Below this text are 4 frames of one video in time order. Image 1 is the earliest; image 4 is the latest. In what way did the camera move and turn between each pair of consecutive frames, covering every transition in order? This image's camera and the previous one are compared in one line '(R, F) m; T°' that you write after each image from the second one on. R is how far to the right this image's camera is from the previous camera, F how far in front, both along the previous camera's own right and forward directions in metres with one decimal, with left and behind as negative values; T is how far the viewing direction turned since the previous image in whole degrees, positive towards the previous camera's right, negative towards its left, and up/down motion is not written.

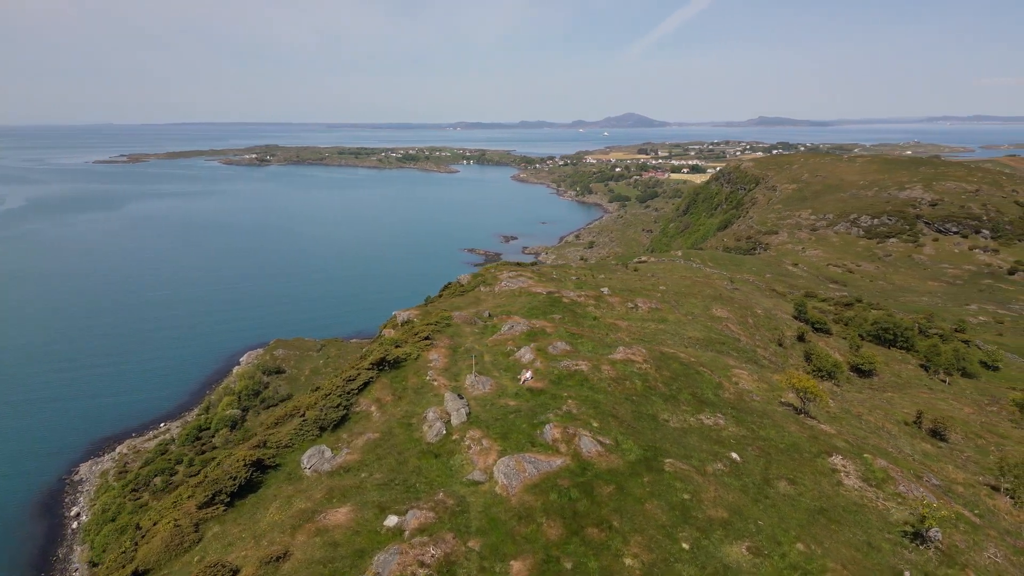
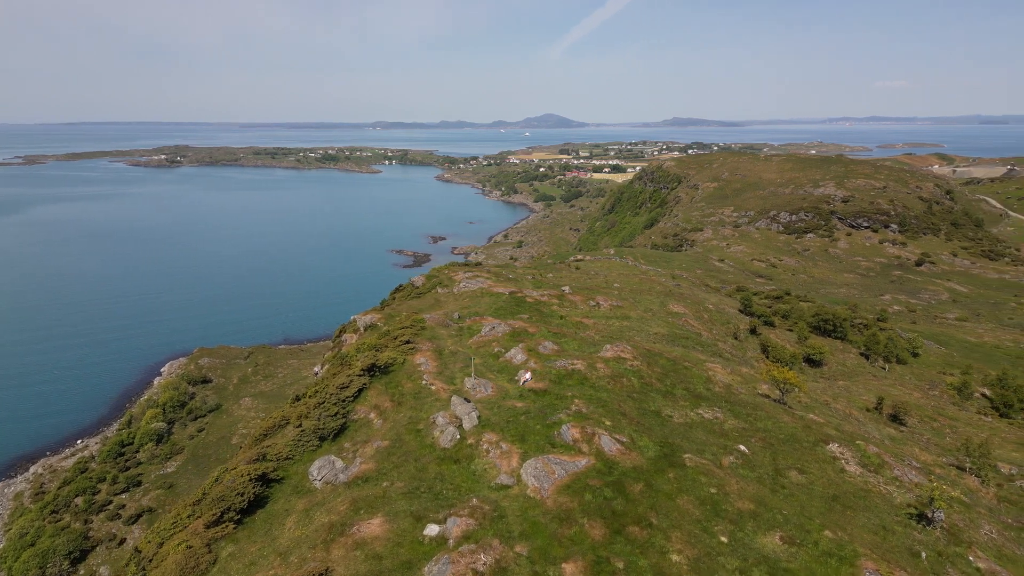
(-2.5, +0.3) m; +3°
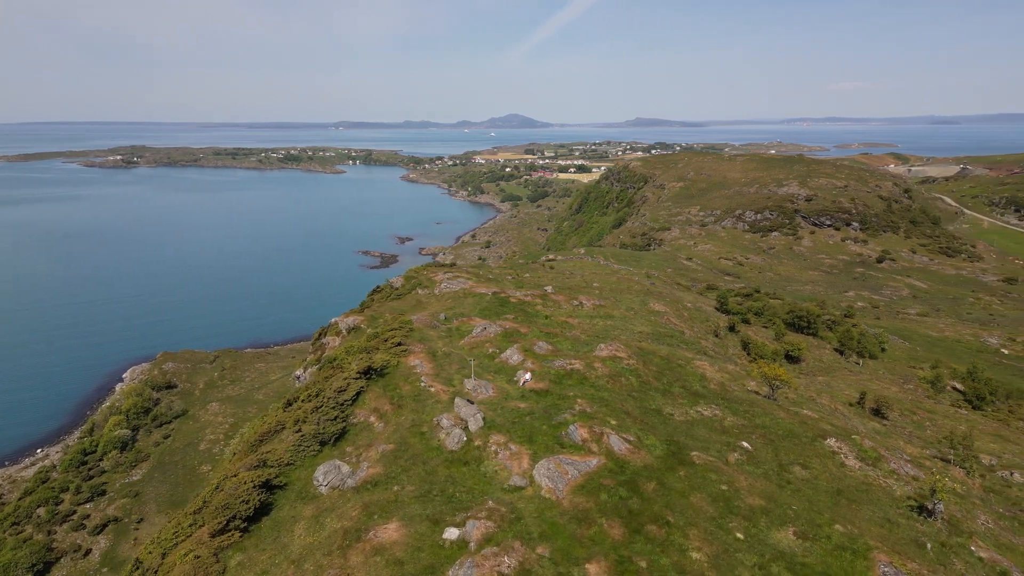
(-1.1, +0.1) m; +1°
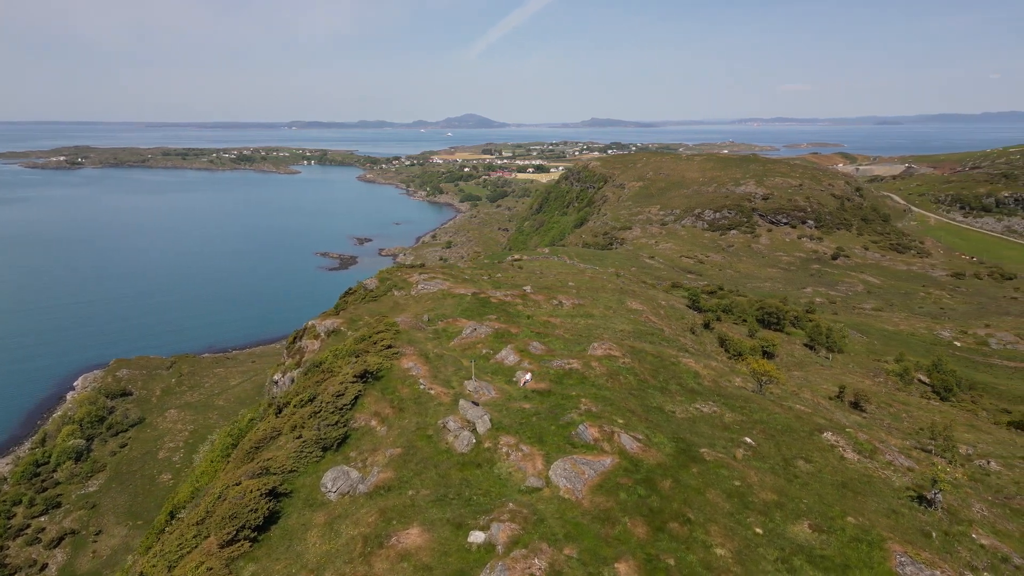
(-1.4, 0.0) m; +2°
